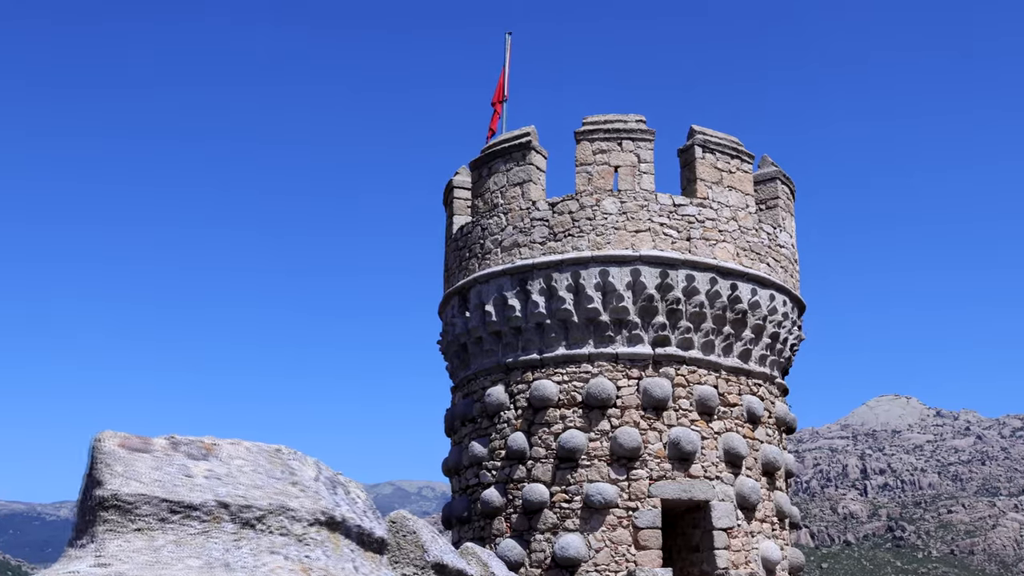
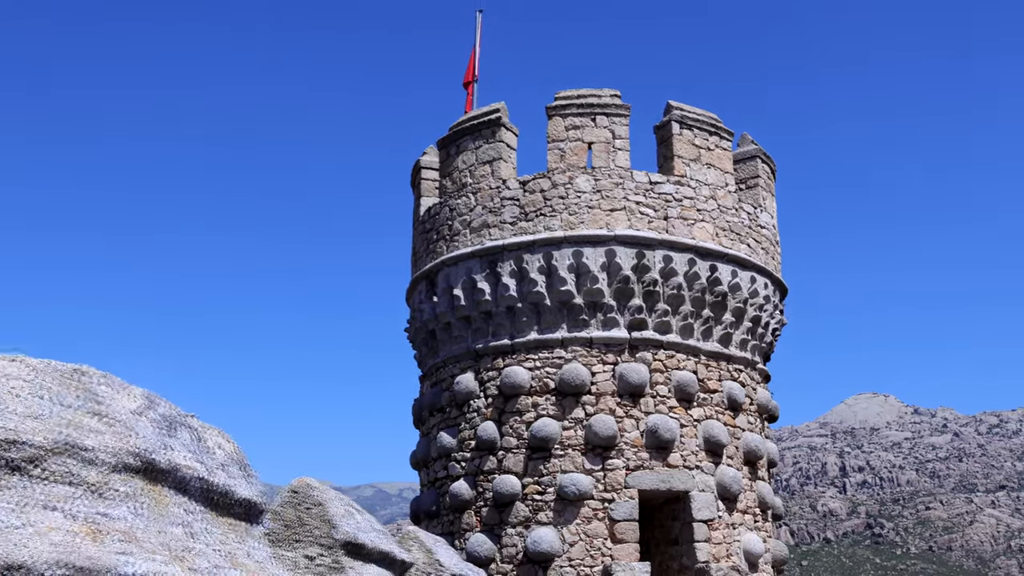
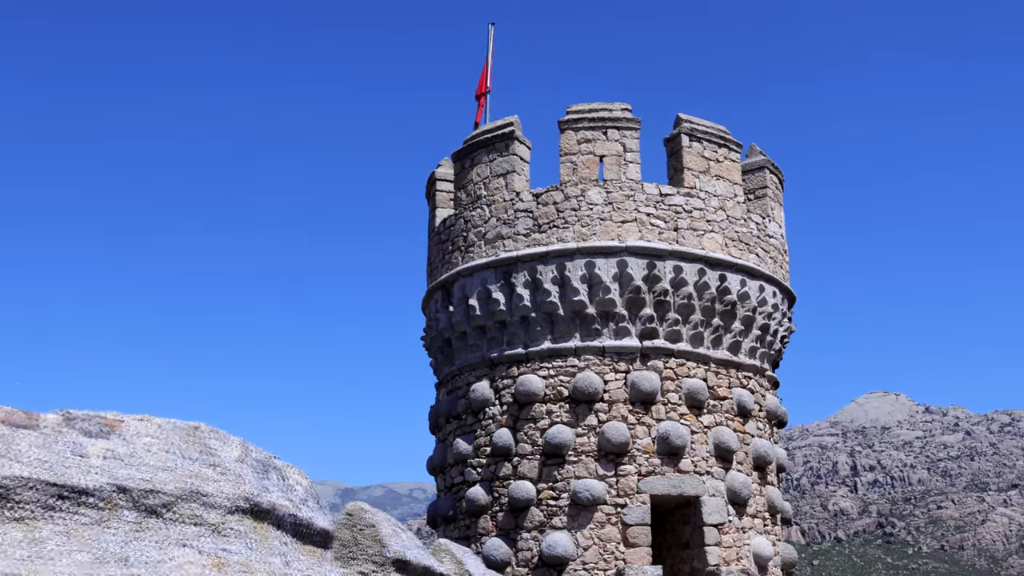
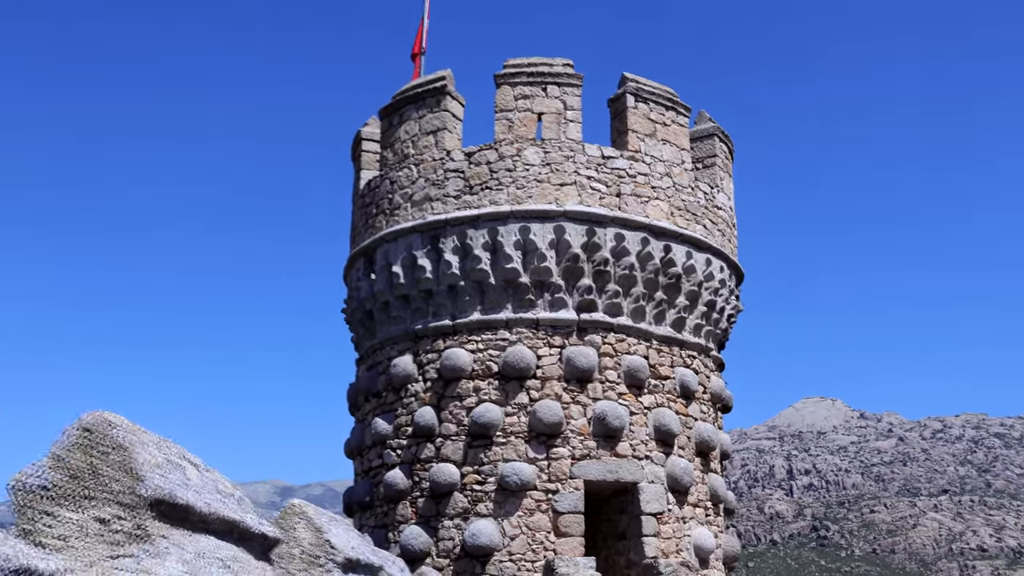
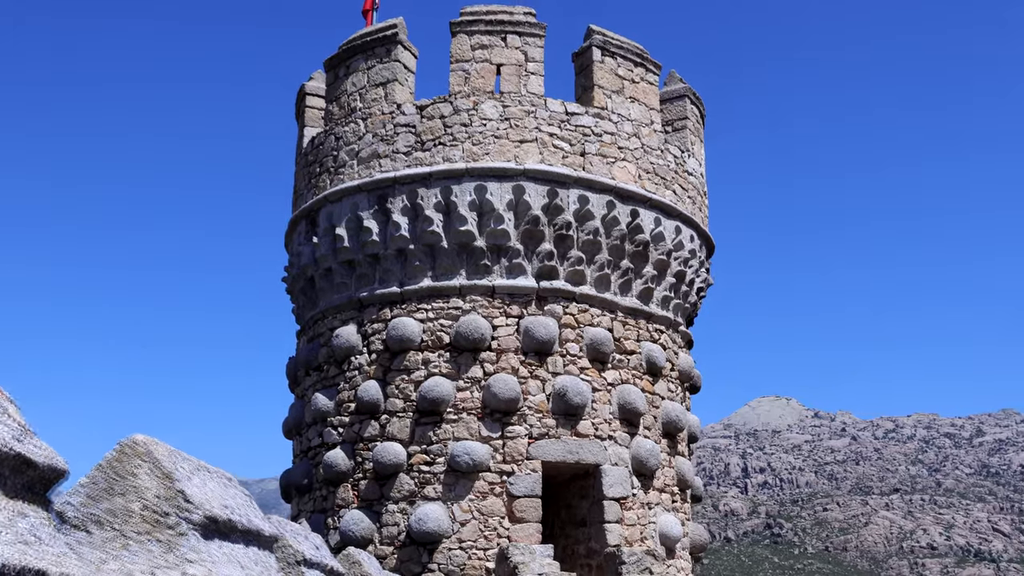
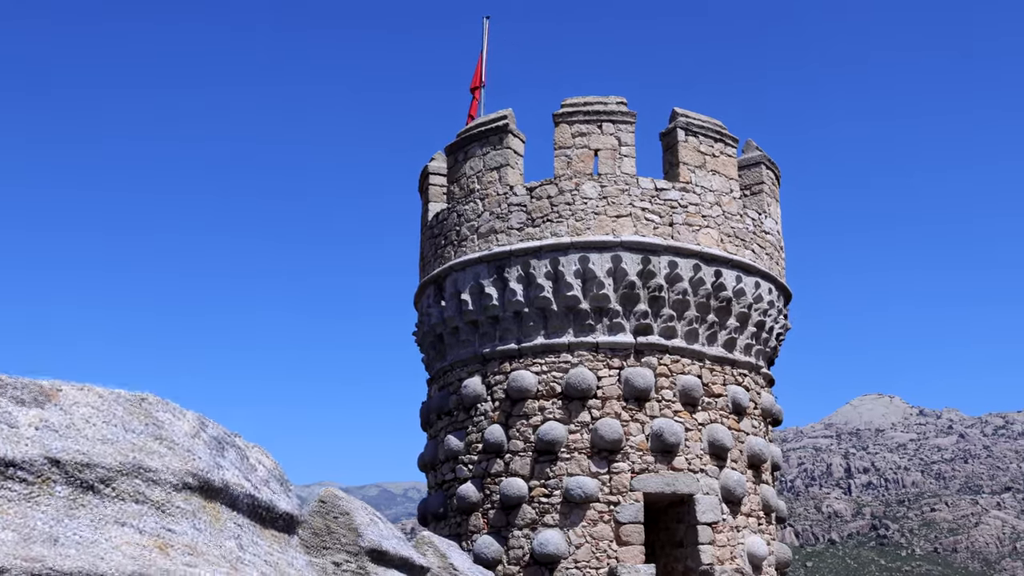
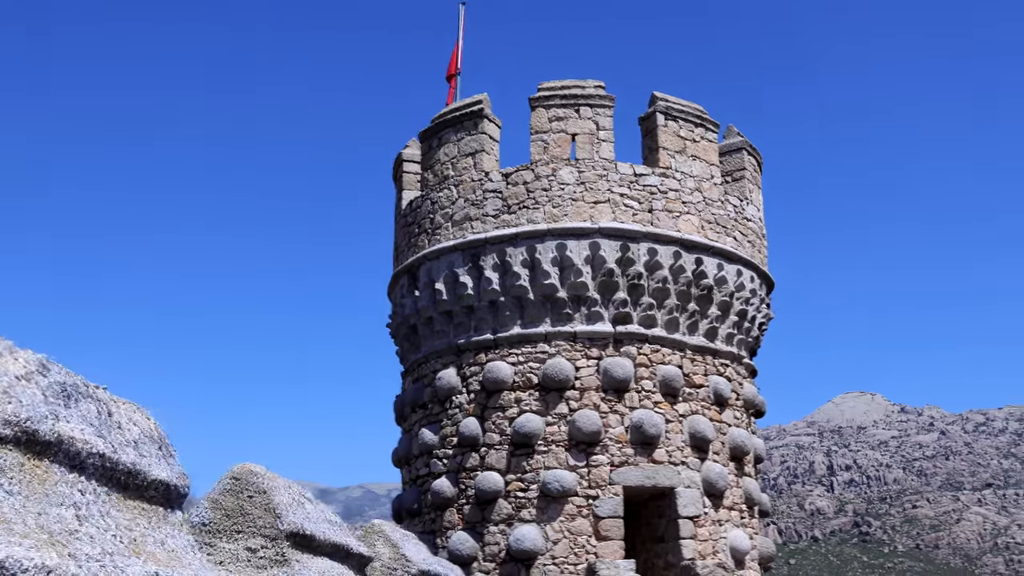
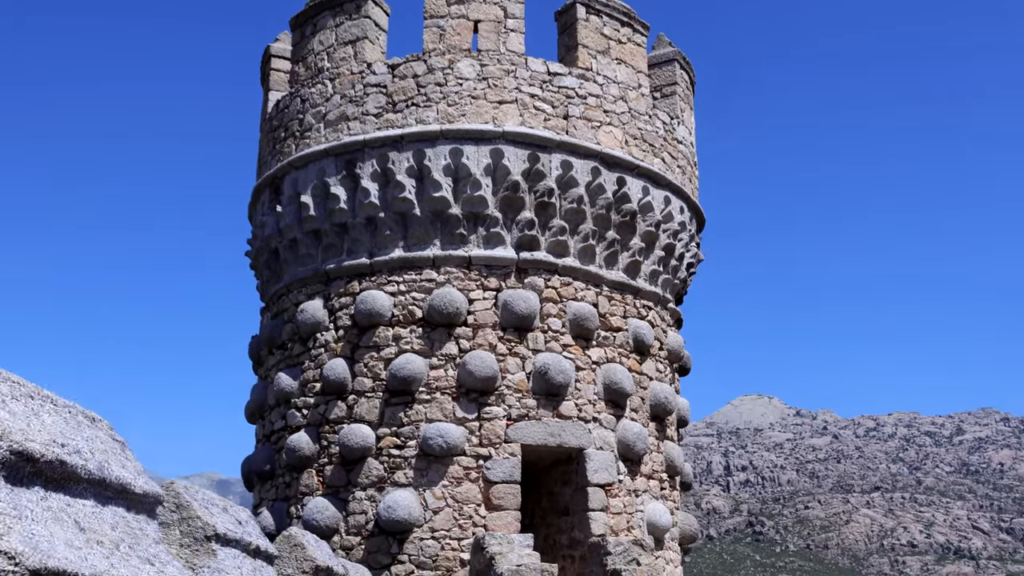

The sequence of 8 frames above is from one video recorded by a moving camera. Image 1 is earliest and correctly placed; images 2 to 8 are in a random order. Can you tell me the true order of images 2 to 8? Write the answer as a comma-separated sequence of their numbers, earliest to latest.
3, 6, 2, 7, 4, 5, 8
